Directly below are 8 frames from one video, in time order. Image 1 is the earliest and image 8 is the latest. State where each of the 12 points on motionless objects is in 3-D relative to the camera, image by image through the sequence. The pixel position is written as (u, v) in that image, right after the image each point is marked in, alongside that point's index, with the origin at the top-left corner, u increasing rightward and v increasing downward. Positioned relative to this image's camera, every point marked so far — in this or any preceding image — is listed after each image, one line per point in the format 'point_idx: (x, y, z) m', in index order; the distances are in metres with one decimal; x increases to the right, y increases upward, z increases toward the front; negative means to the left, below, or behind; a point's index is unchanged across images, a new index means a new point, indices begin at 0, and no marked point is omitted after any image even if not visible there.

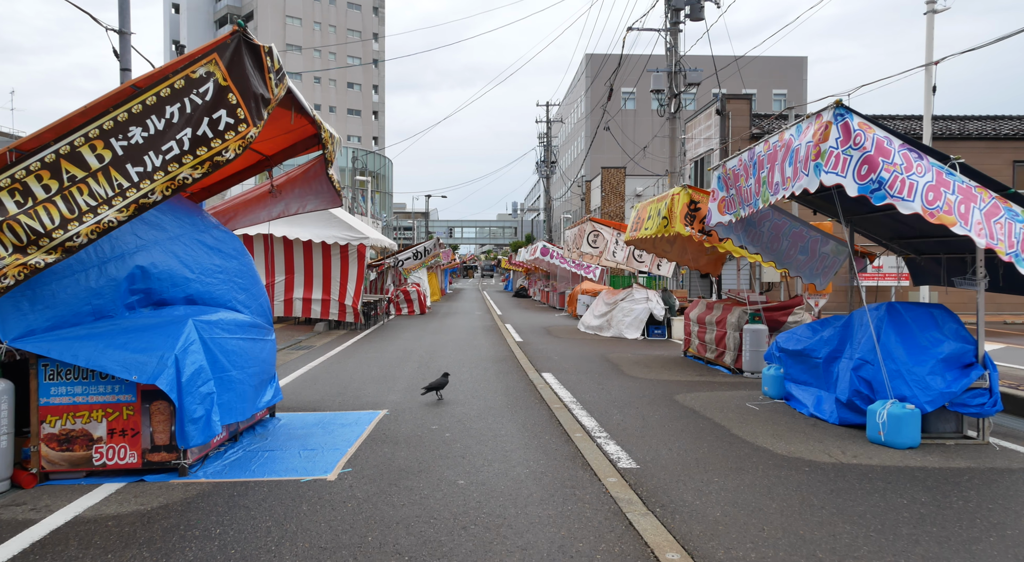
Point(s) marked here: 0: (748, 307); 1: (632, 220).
0: (+3.6, -0.4, +9.6) m
1: (+2.4, +1.2, +12.0) m
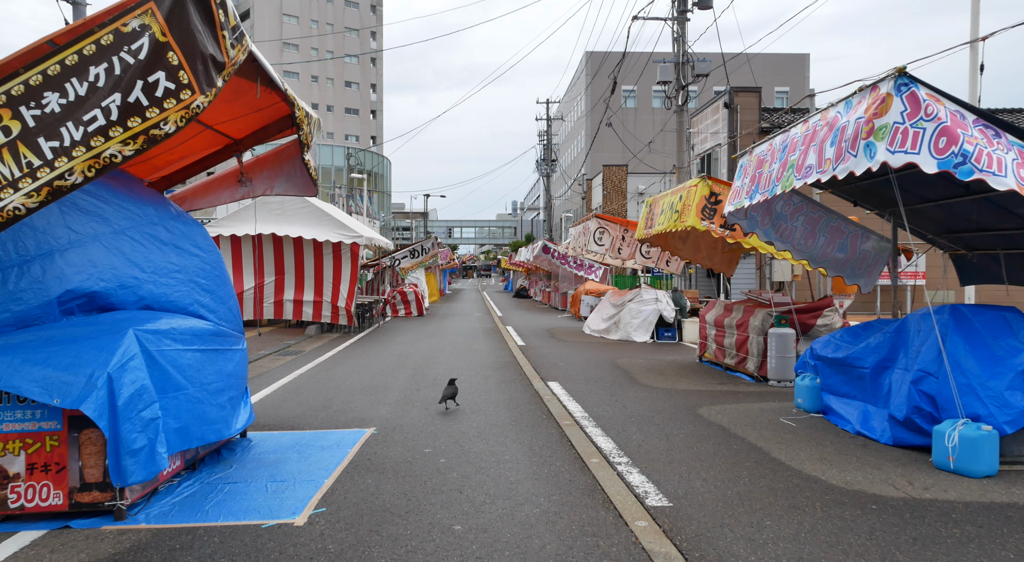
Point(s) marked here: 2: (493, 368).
0: (+3.7, -0.4, +8.8) m
1: (+2.5, +1.2, +11.2) m
2: (-0.3, -1.4, +10.2) m
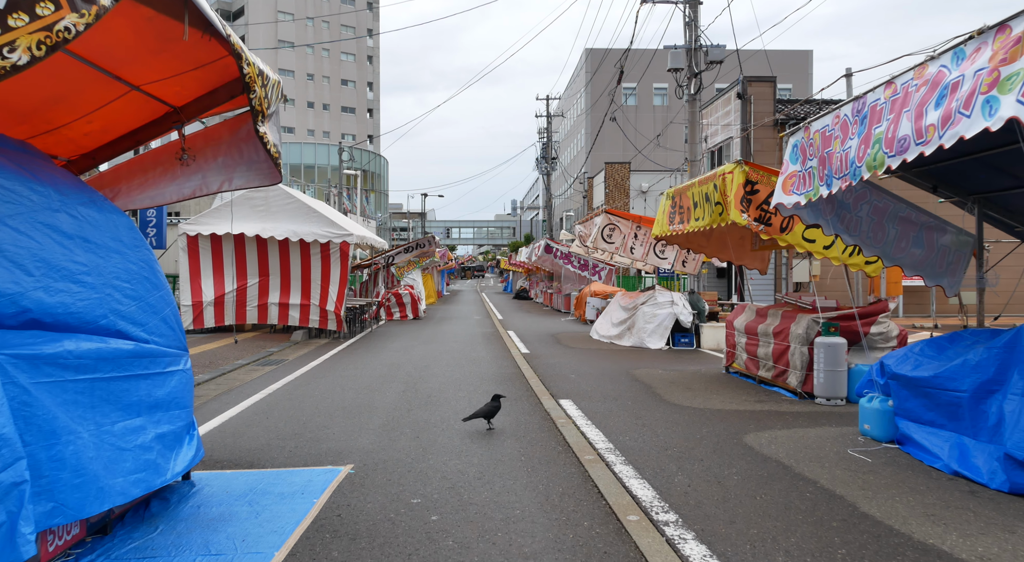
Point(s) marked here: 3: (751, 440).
0: (+3.8, -0.4, +7.6) m
1: (+2.5, +1.2, +10.0) m
2: (-0.2, -1.5, +9.0) m
3: (+2.2, -1.5, +5.8) m
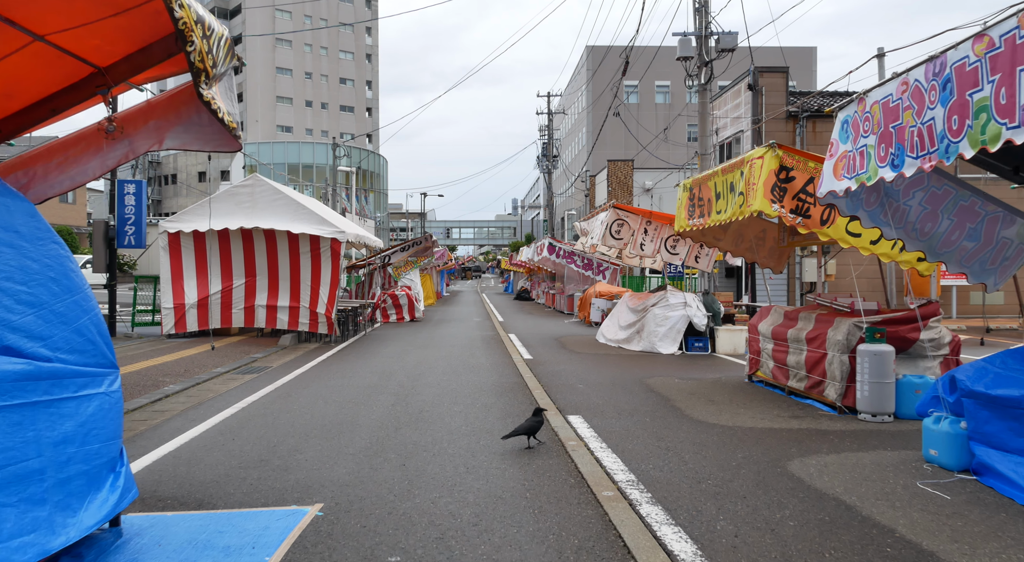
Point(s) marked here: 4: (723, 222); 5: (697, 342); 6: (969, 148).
0: (+3.8, -0.4, +6.7) m
1: (+2.6, +1.2, +9.1) m
2: (-0.2, -1.5, +8.1) m
3: (+2.2, -1.5, +4.9) m
4: (+2.6, +0.7, +7.7) m
5: (+3.7, -1.2, +12.3) m
6: (+2.8, +0.8, +3.9) m
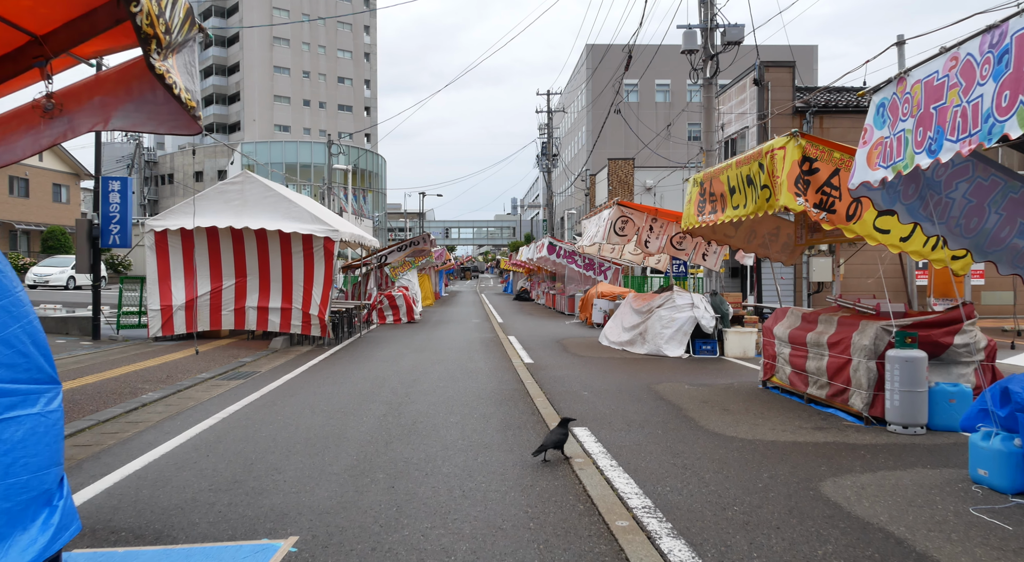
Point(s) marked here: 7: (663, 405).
0: (+3.8, -0.4, +6.2) m
1: (+2.6, +1.2, +8.6) m
2: (-0.2, -1.5, +7.6) m
3: (+2.2, -1.5, +4.4) m
4: (+2.6, +0.7, +7.2) m
5: (+3.7, -1.2, +11.8) m
6: (+2.8, +0.8, +3.4) m
7: (+1.8, -1.5, +7.3) m
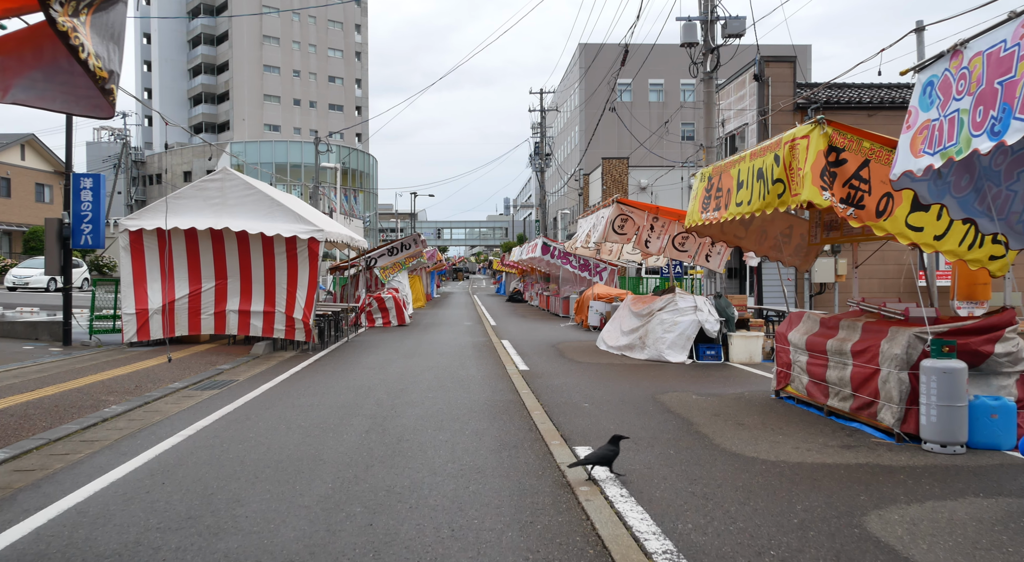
0: (+3.7, -0.4, +5.6) m
1: (+2.5, +1.2, +8.0) m
2: (-0.3, -1.5, +7.0) m
3: (+2.2, -1.5, +3.8) m
4: (+2.6, +0.7, +6.7) m
5: (+3.5, -1.2, +11.2) m
6: (+2.8, +0.8, +2.8) m
7: (+1.7, -1.5, +6.7) m
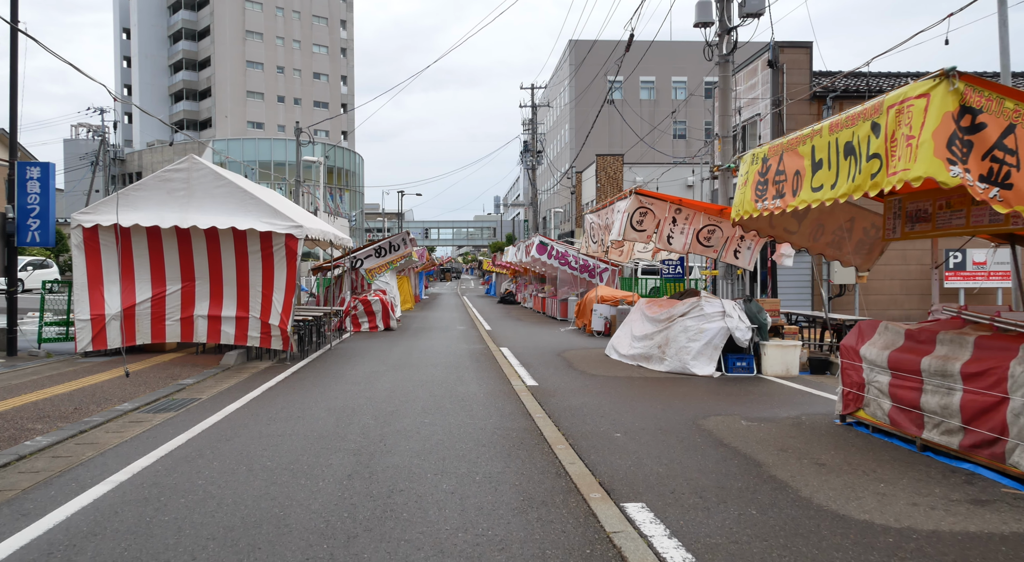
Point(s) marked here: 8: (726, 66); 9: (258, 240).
0: (+3.9, -0.5, +4.3) m
1: (+2.6, +1.1, +6.7) m
2: (-0.1, -1.5, +5.6) m
3: (+2.5, -1.5, +2.5) m
4: (+2.7, +0.7, +5.3) m
5: (+3.6, -1.3, +9.9) m
6: (+3.0, +0.8, +1.5) m
7: (+1.9, -1.5, +5.4) m
8: (+5.0, +5.0, +14.5) m
9: (-5.1, +0.8, +12.4) m
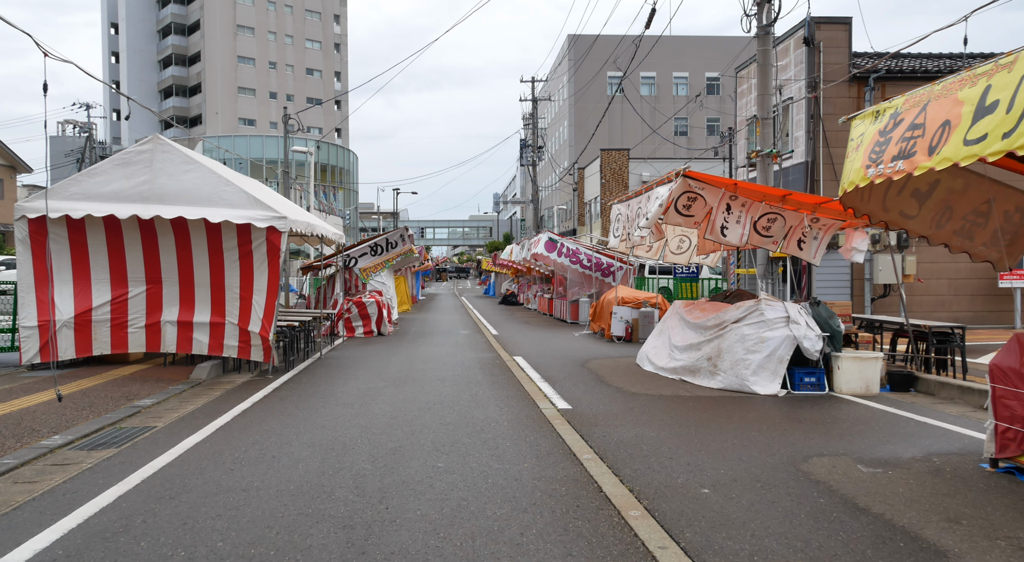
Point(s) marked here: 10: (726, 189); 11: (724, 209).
0: (+4.3, -0.5, +2.7) m
1: (+3.0, +1.1, +5.1) m
2: (+0.3, -1.5, +3.9) m
3: (+2.8, -1.5, +0.8) m
4: (+3.1, +0.7, +3.7) m
5: (+4.0, -1.3, +8.3) m
6: (+3.4, +0.8, -0.1) m
7: (+2.3, -1.5, +3.8) m
8: (+5.3, +5.0, +12.9) m
9: (-4.8, +0.8, +10.7) m
10: (+3.0, +1.3, +8.8) m
11: (+3.0, +1.0, +8.8) m
